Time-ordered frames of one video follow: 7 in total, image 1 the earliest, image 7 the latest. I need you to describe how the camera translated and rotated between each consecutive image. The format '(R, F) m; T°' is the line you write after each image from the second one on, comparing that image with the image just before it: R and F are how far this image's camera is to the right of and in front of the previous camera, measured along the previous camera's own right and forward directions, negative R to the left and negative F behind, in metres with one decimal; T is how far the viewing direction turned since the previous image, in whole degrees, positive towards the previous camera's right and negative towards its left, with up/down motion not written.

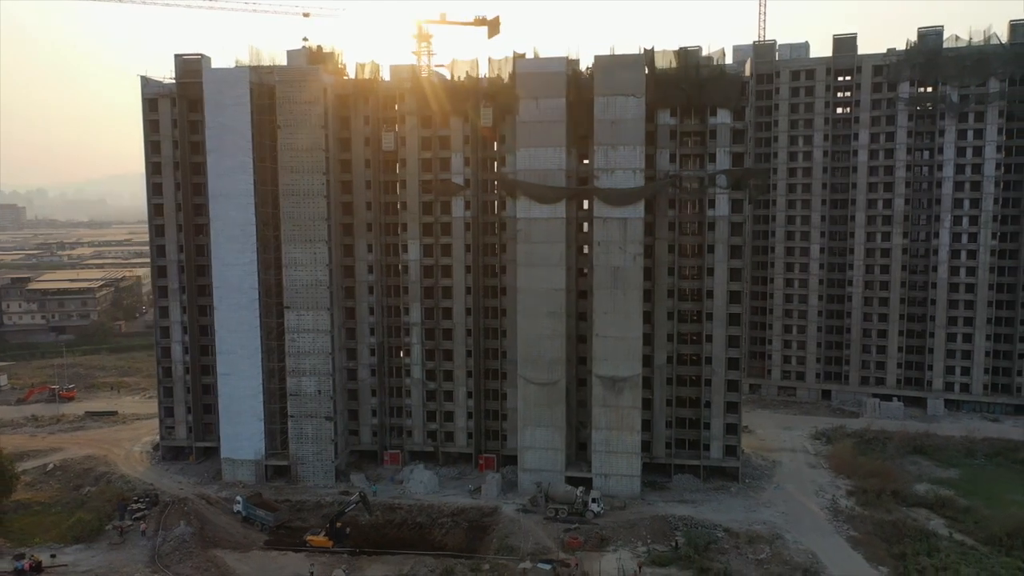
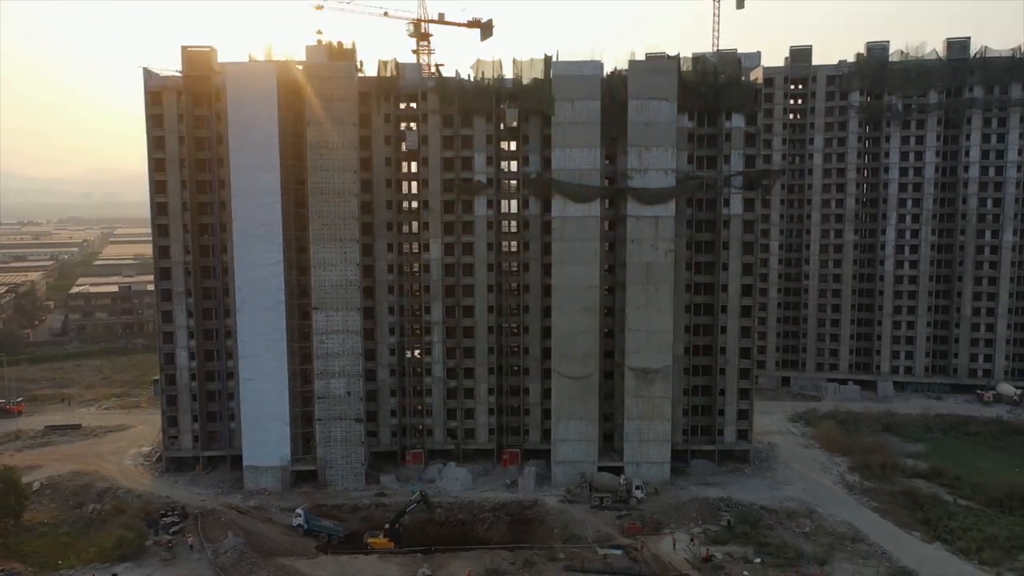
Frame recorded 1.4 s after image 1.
(-11.1, -0.1) m; +8°
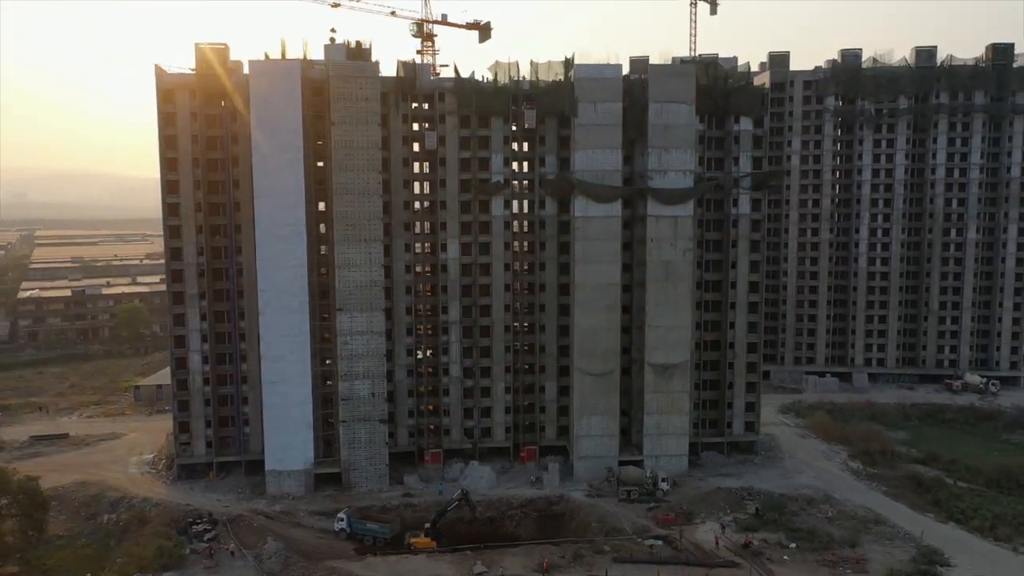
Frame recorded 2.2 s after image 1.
(-6.6, -0.4) m; +5°
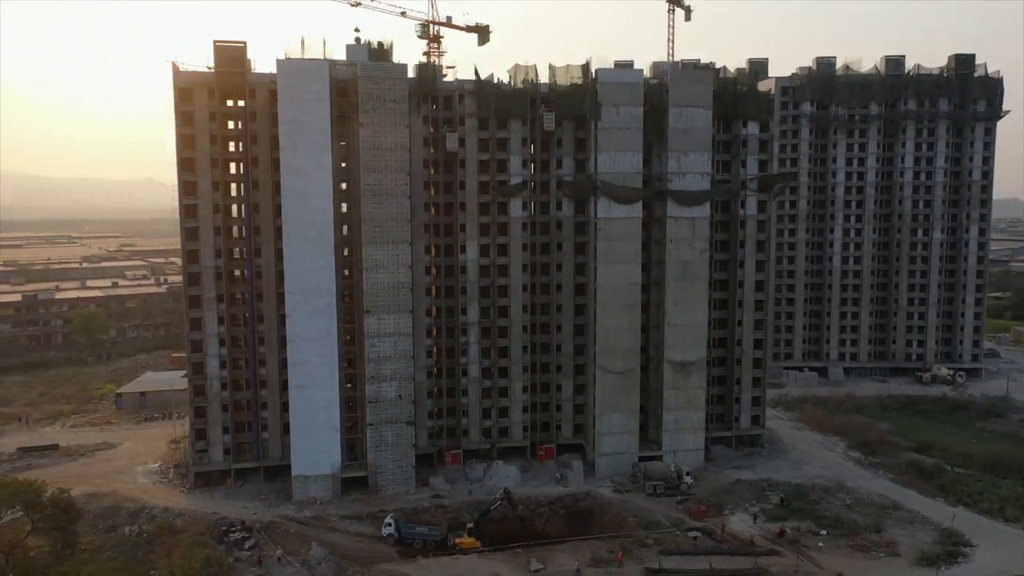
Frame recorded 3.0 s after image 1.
(-6.8, -0.3) m; +5°
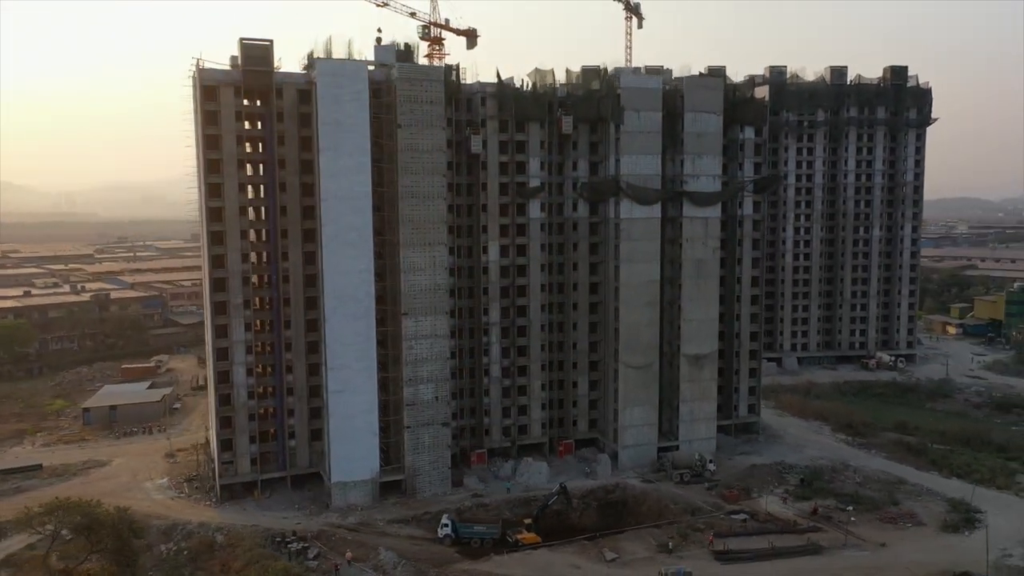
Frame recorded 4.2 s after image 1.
(-10.4, -0.4) m; +8°
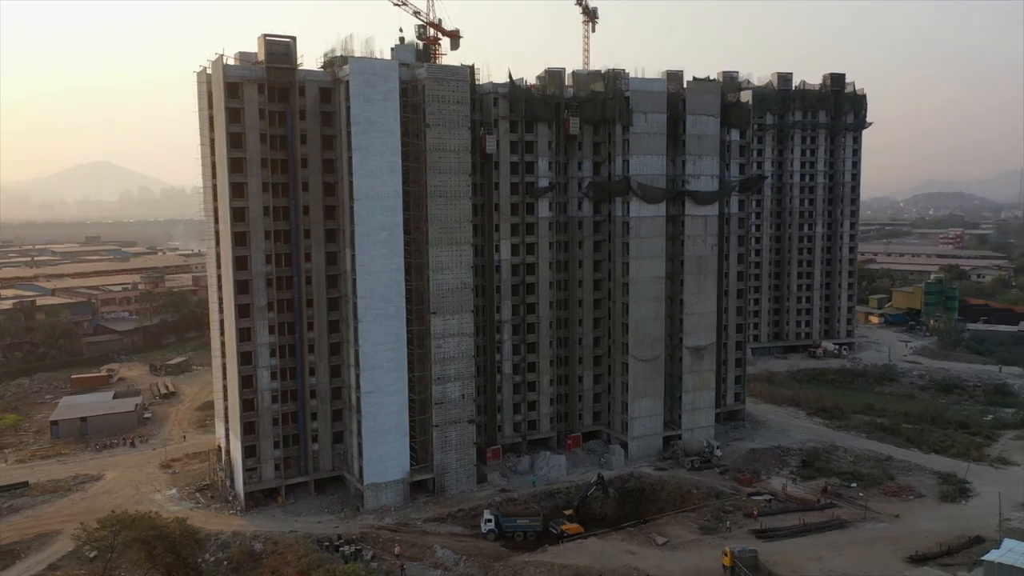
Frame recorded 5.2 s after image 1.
(-9.2, -0.5) m; +7°
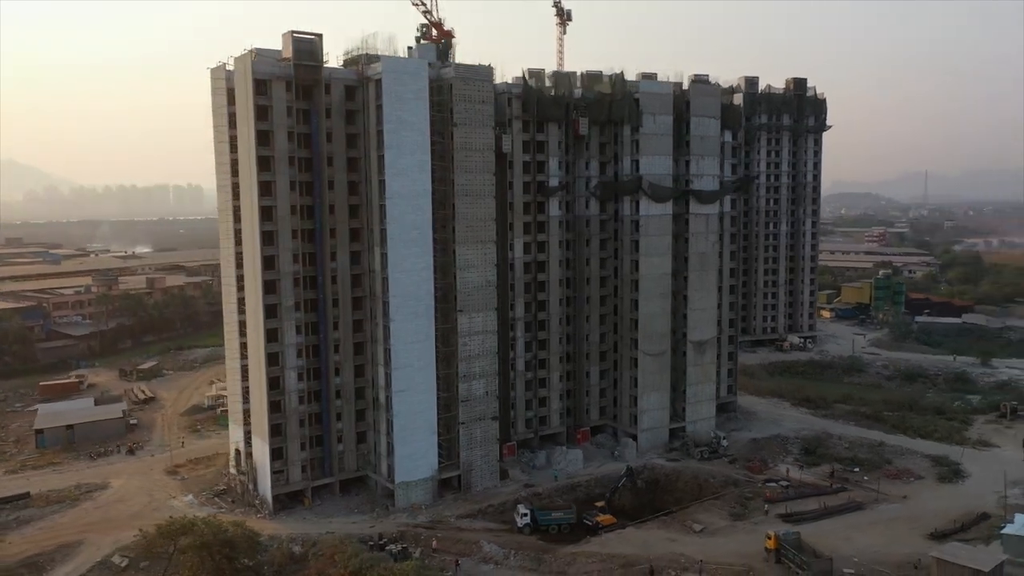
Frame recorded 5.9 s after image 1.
(-7.0, -0.5) m; +5°
